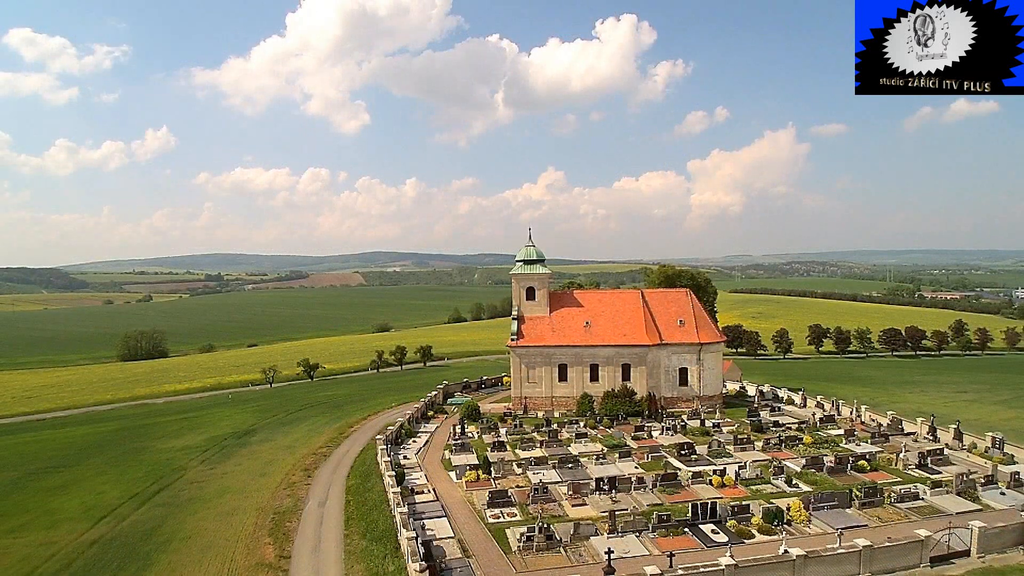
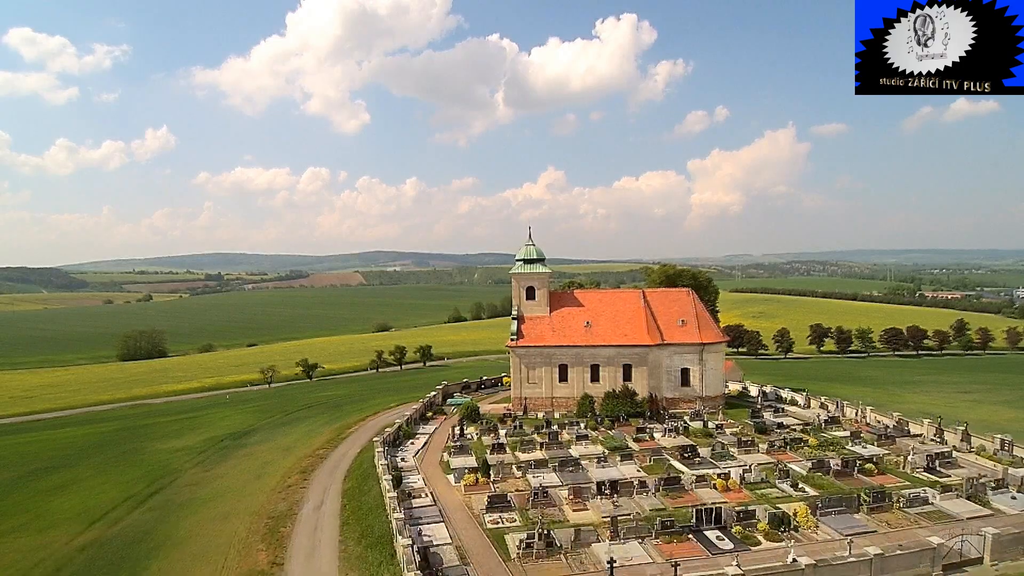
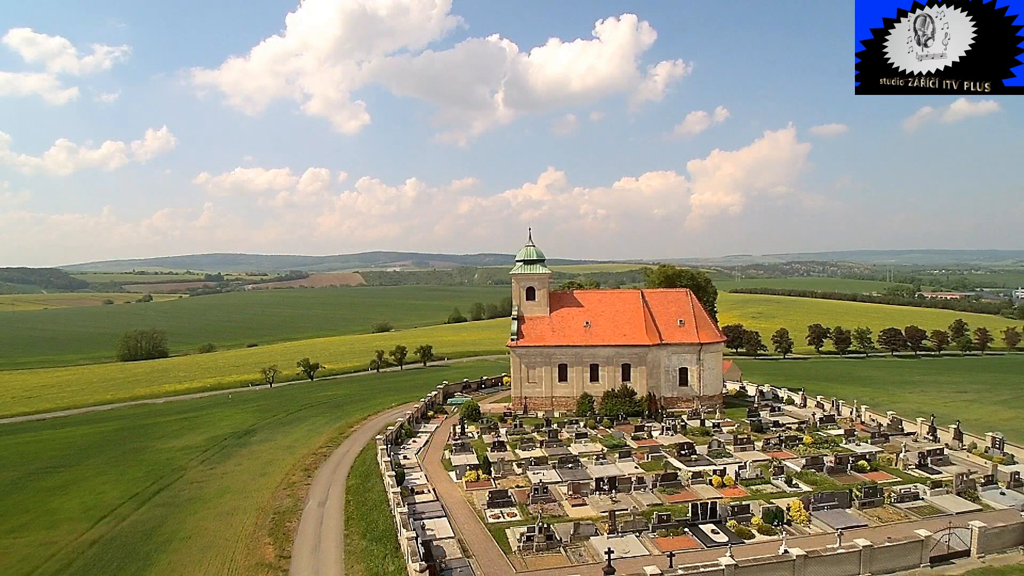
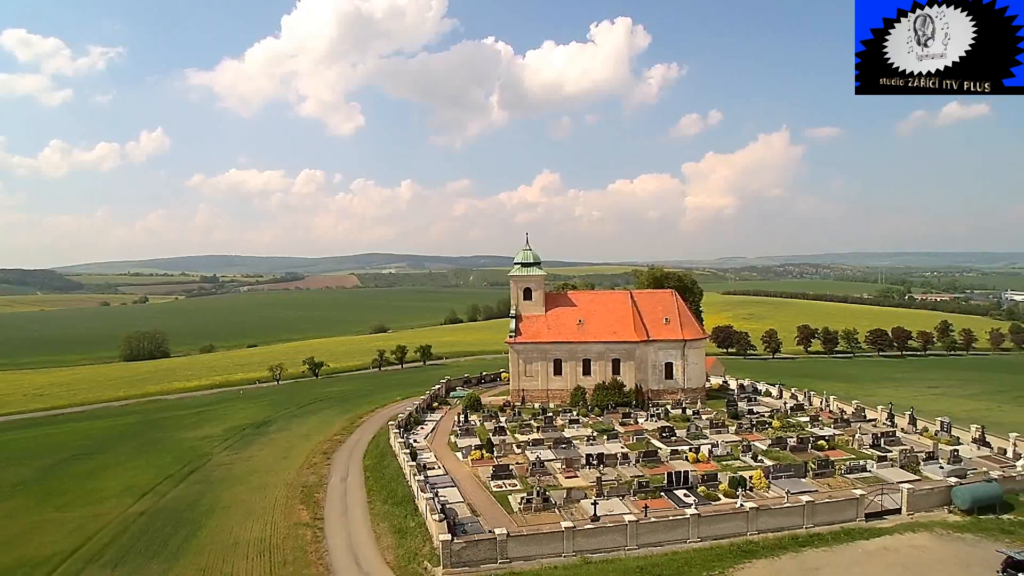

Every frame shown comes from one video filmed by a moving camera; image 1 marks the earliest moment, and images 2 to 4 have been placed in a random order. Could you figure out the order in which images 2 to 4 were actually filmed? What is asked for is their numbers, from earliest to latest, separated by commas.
3, 2, 4
